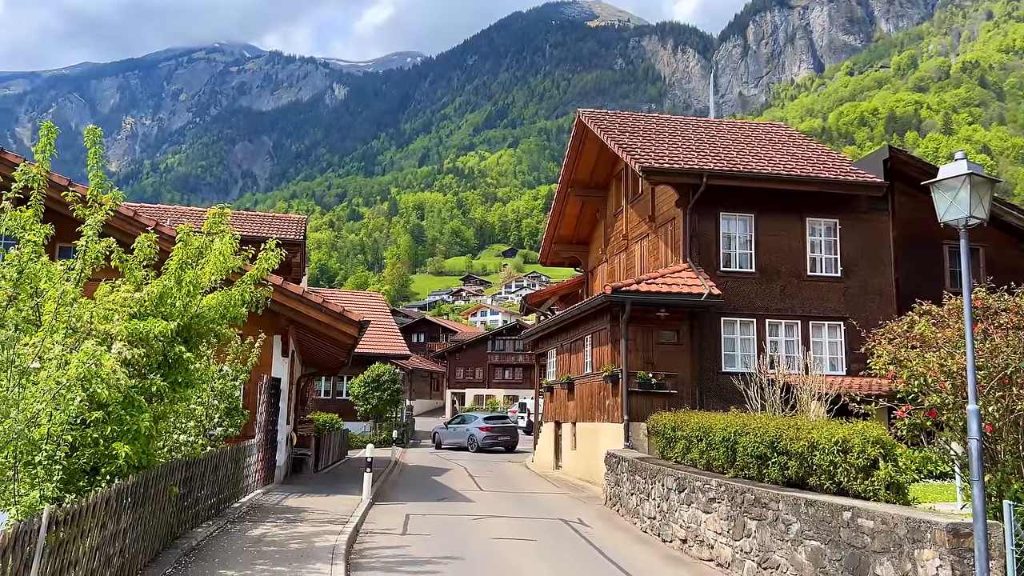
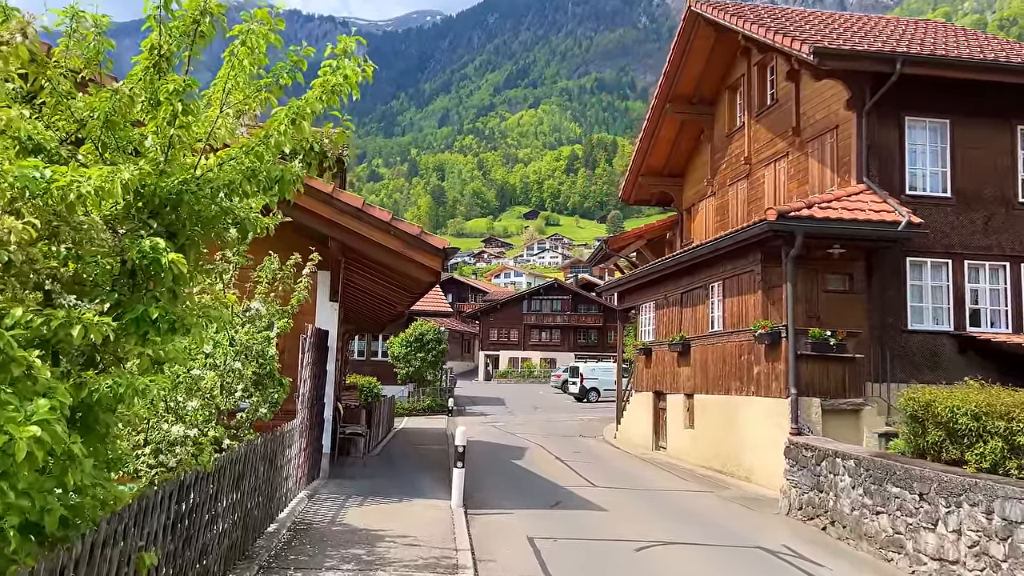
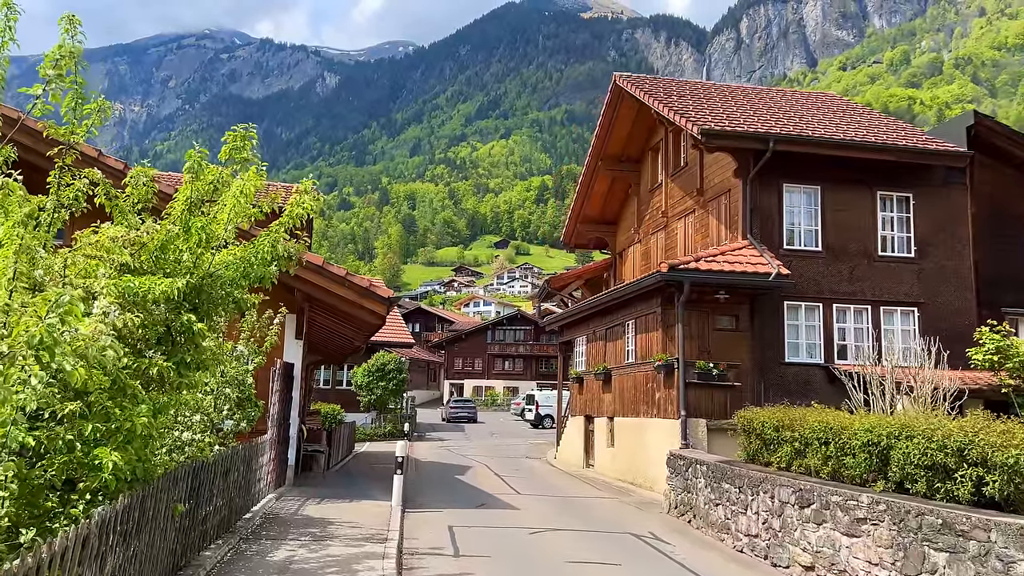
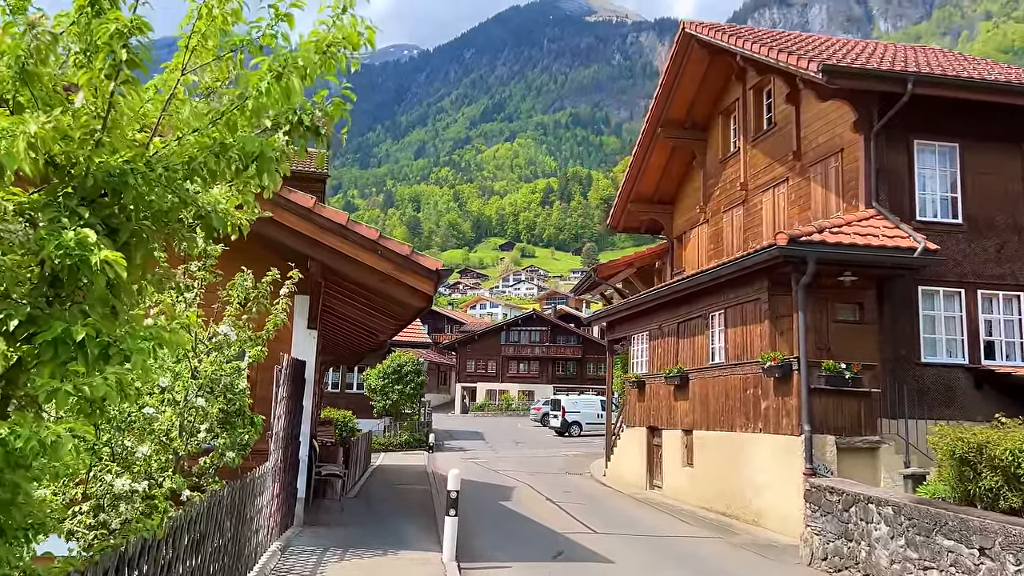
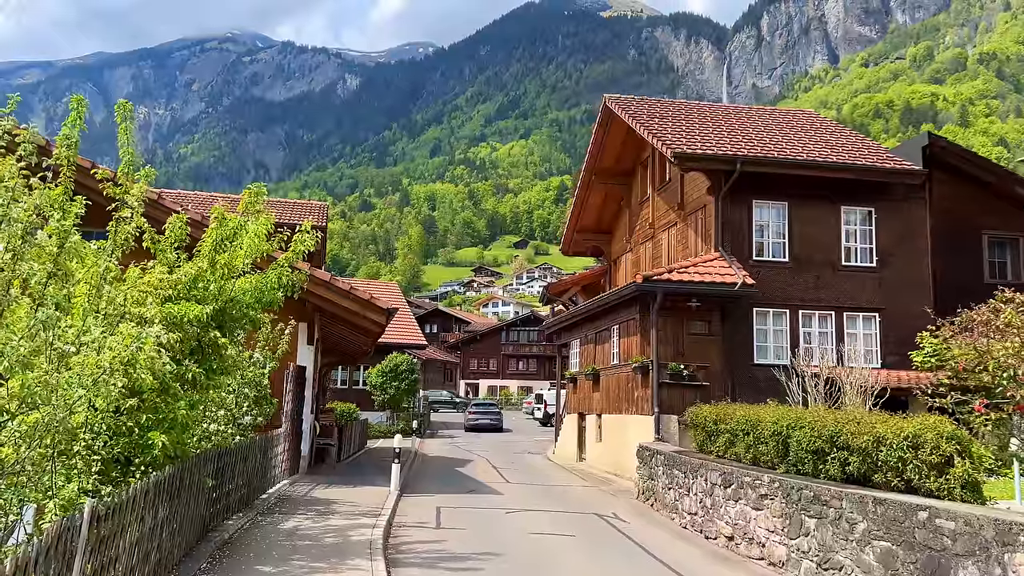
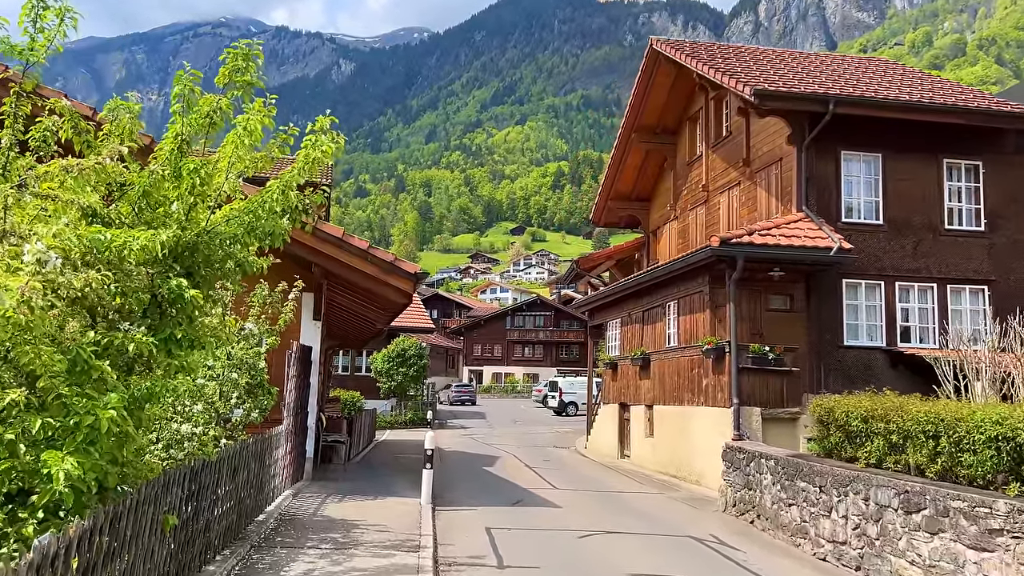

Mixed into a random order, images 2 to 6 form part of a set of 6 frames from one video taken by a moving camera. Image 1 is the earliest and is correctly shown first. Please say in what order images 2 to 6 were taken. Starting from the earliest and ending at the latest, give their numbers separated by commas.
5, 3, 6, 2, 4
